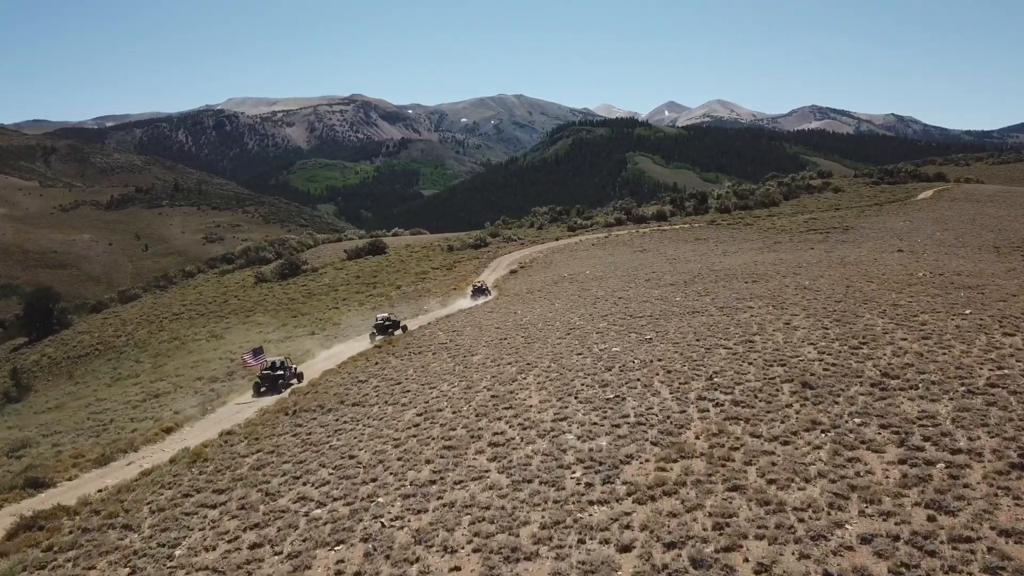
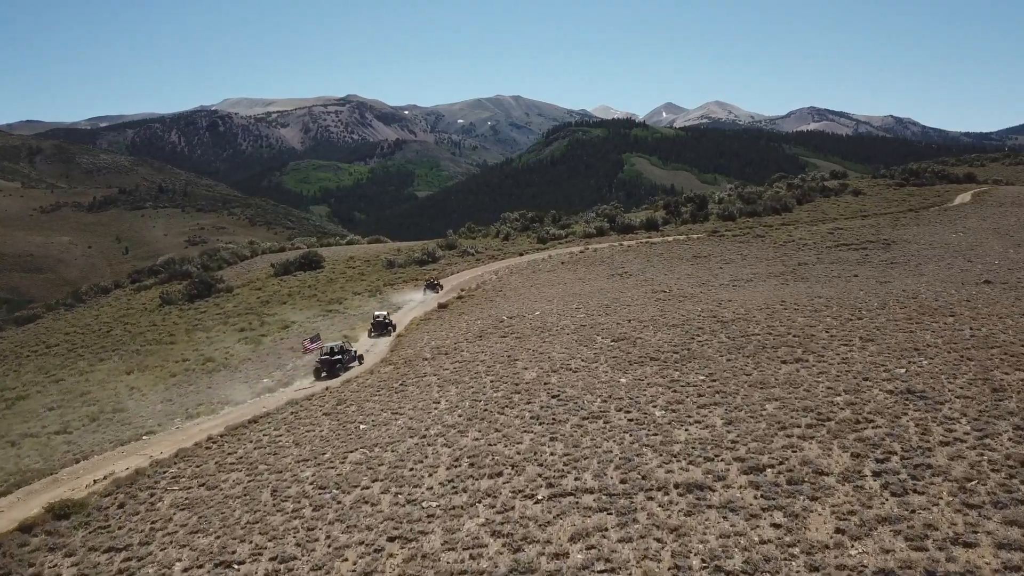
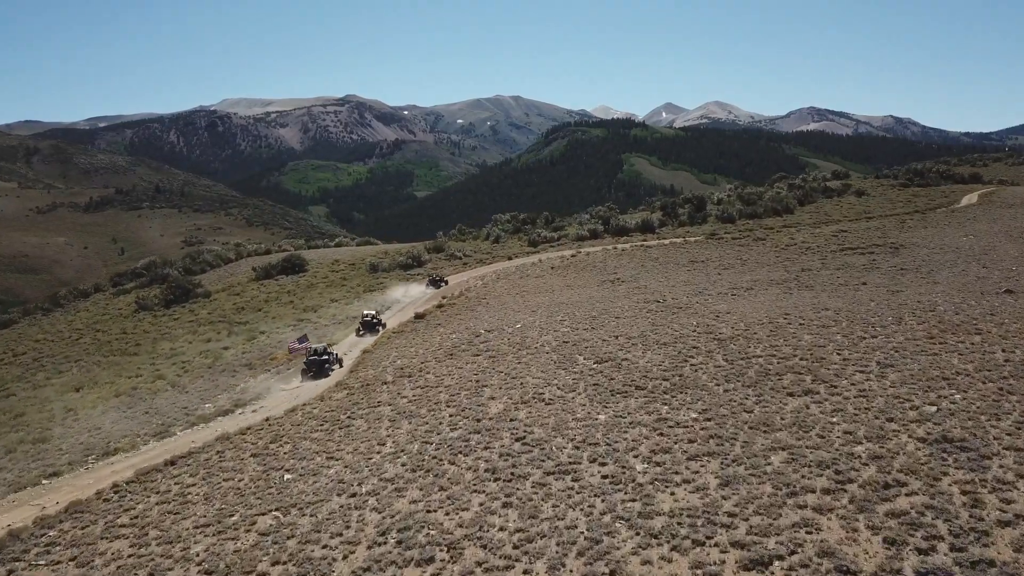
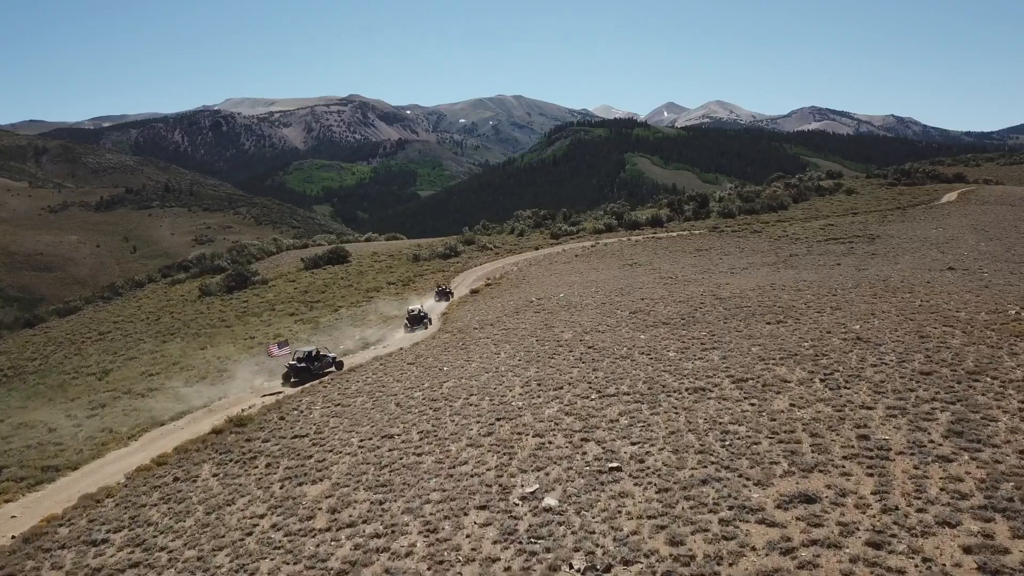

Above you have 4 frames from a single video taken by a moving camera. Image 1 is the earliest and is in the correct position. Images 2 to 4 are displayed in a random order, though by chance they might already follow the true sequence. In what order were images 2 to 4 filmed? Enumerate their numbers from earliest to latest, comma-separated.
4, 2, 3
